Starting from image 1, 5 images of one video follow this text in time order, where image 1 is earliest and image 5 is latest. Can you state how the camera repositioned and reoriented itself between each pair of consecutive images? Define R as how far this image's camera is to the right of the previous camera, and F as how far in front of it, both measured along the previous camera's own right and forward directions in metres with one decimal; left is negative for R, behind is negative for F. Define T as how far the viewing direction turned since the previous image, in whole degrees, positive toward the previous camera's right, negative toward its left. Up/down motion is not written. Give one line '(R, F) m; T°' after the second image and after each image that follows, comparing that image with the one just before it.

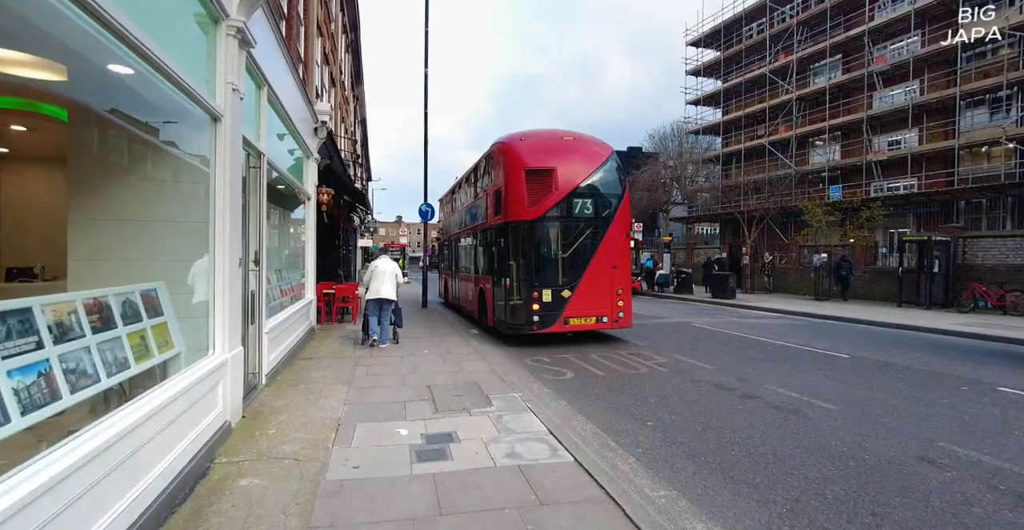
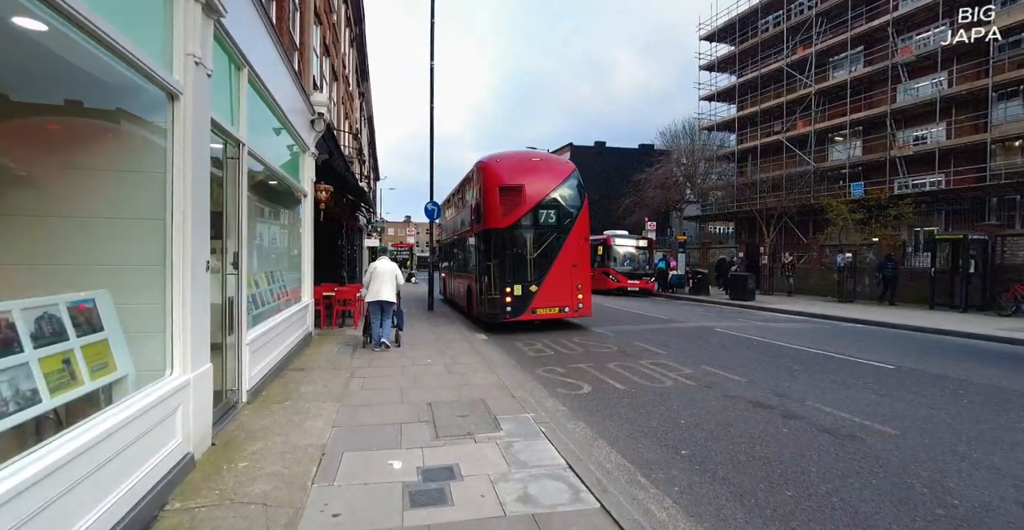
(0.0, +0.7) m; -1°
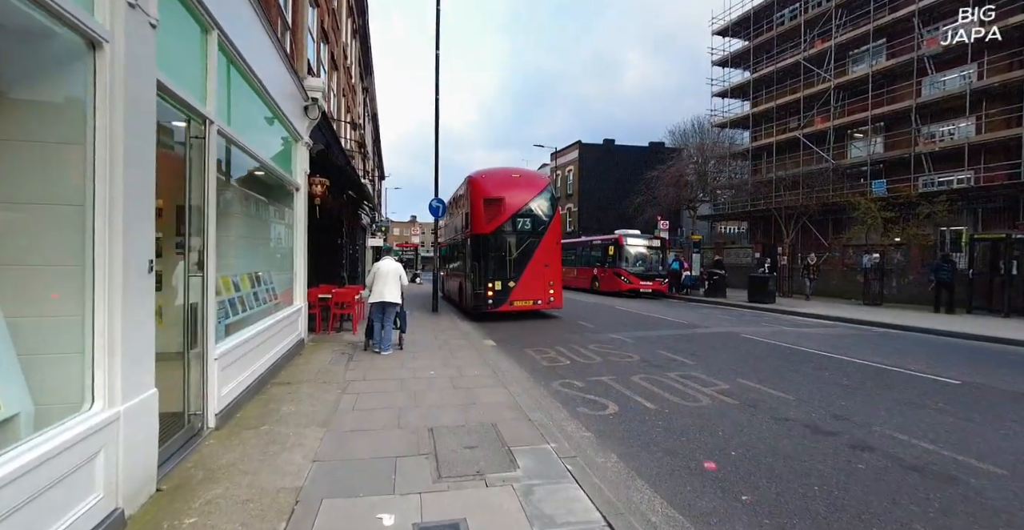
(-0.1, +0.8) m; -1°
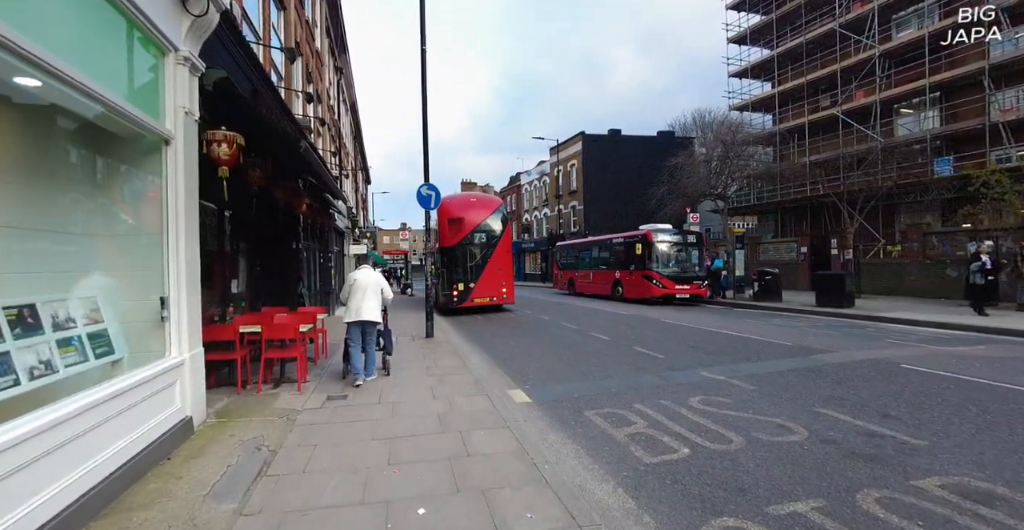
(-0.6, +3.8) m; +1°
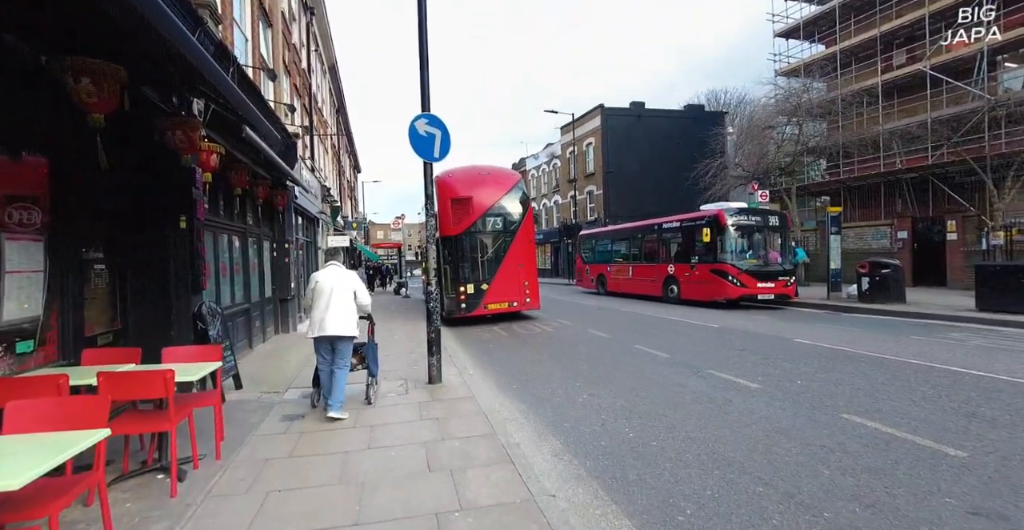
(-1.0, +4.8) m; +1°
